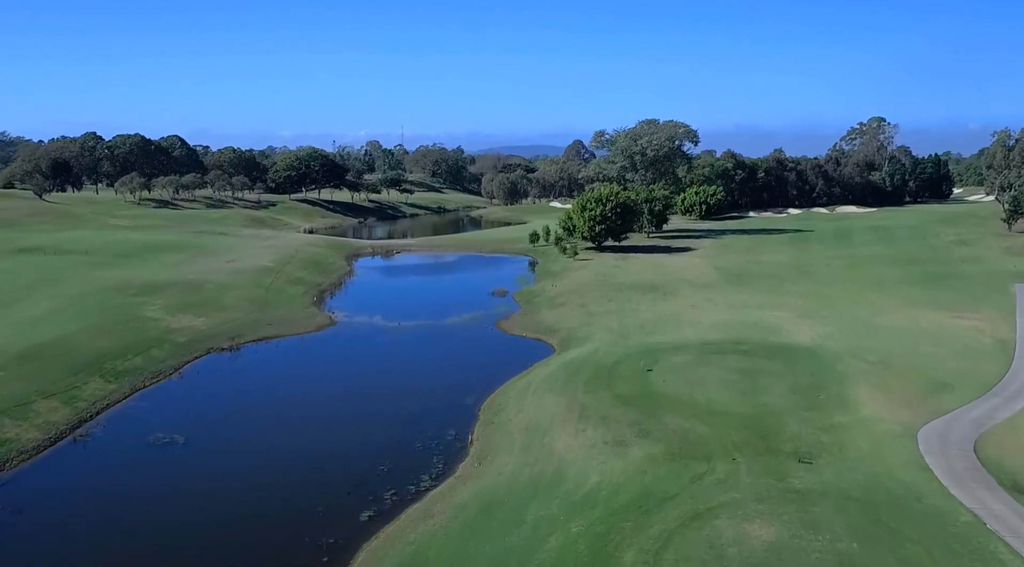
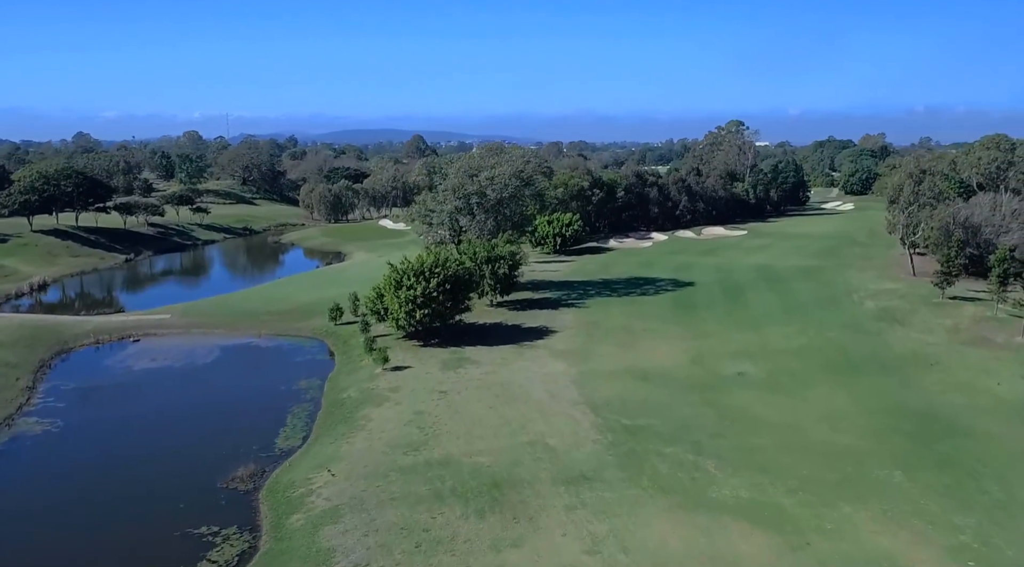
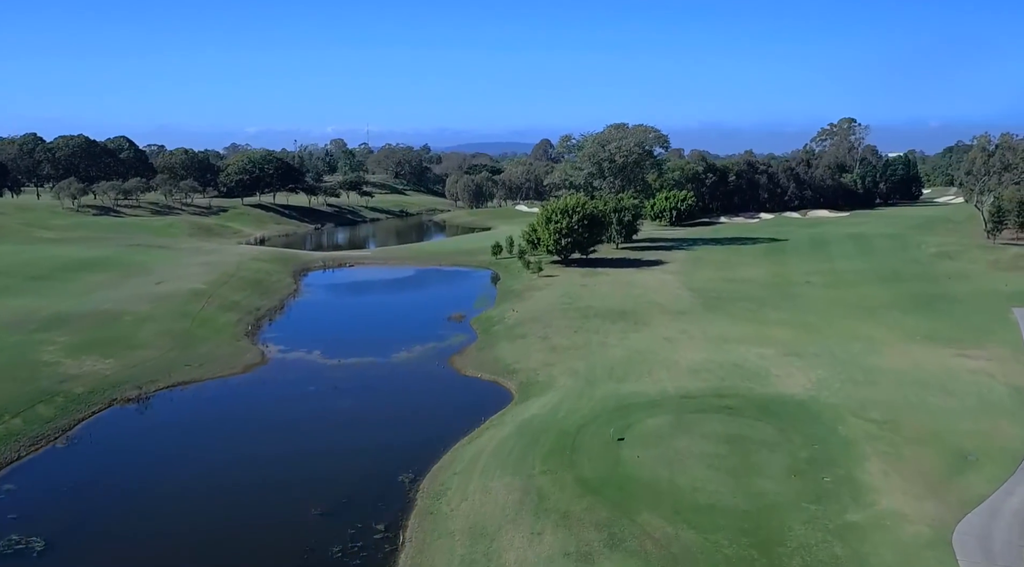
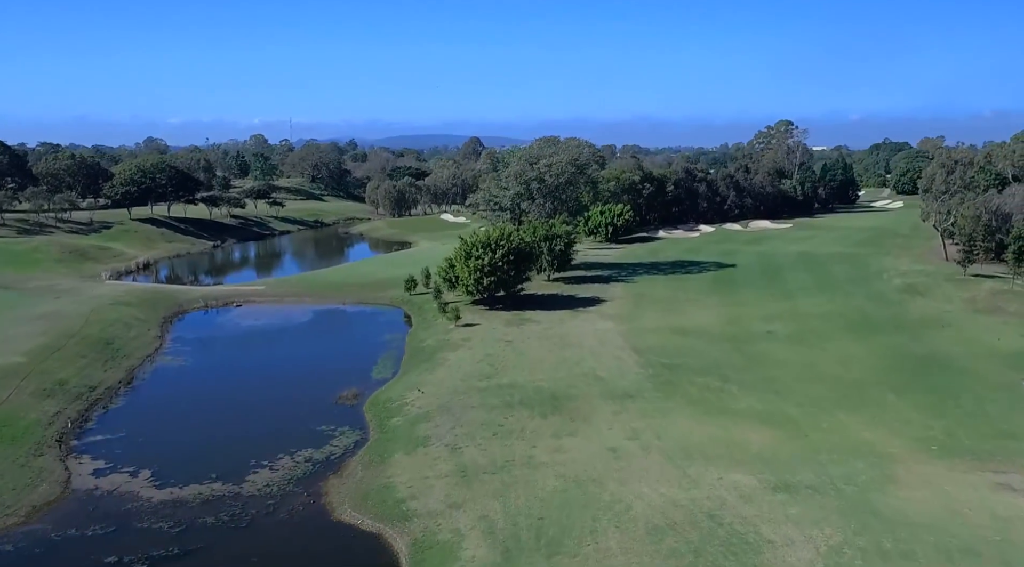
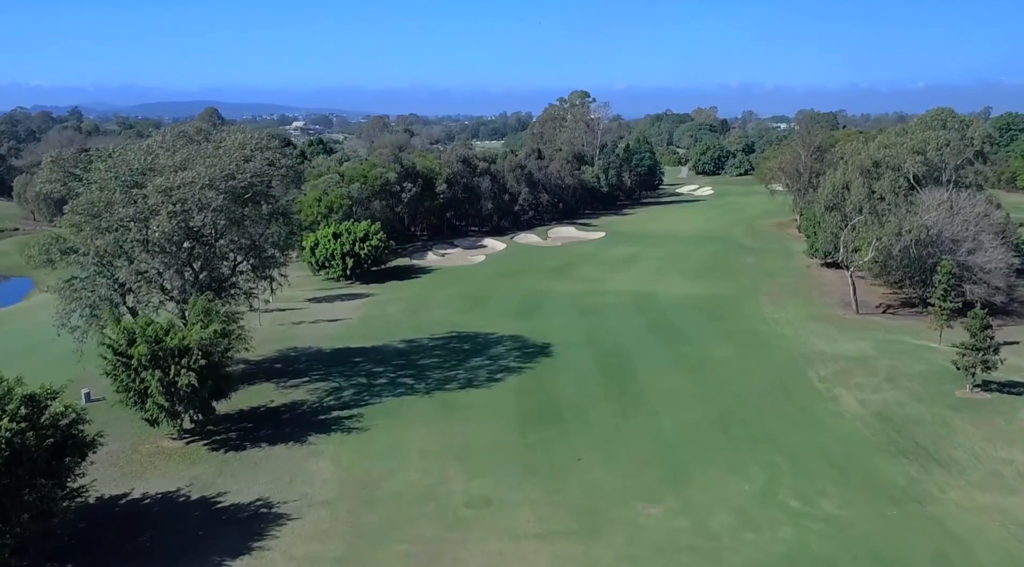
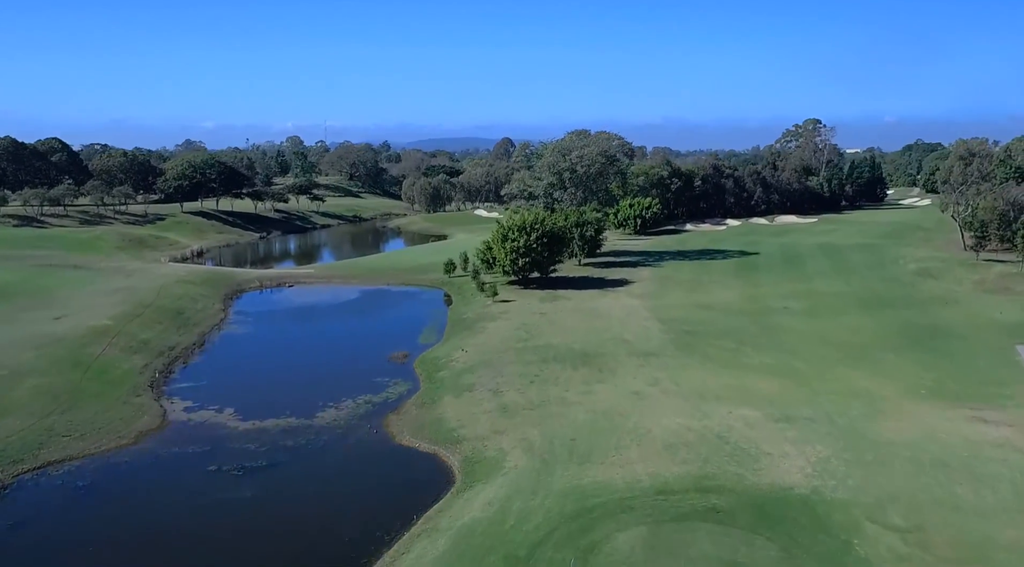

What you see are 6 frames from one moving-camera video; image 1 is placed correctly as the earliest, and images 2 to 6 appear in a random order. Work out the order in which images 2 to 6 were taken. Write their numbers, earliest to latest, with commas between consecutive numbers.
3, 6, 4, 2, 5
